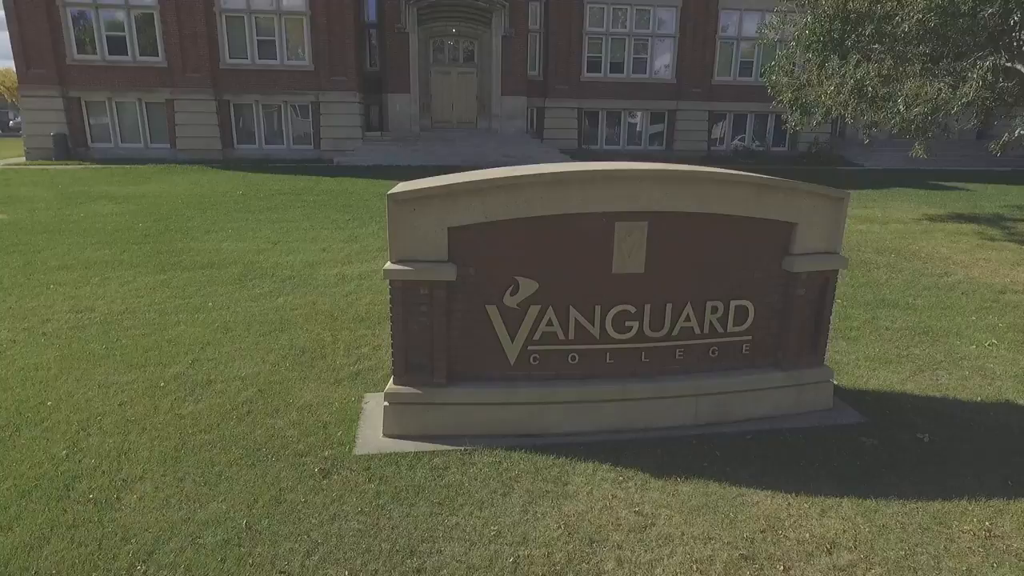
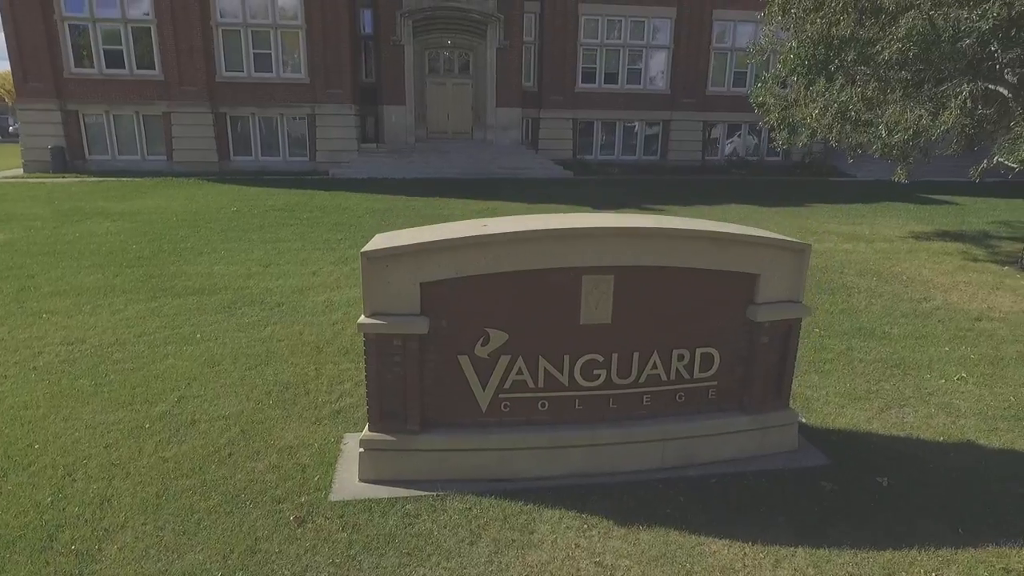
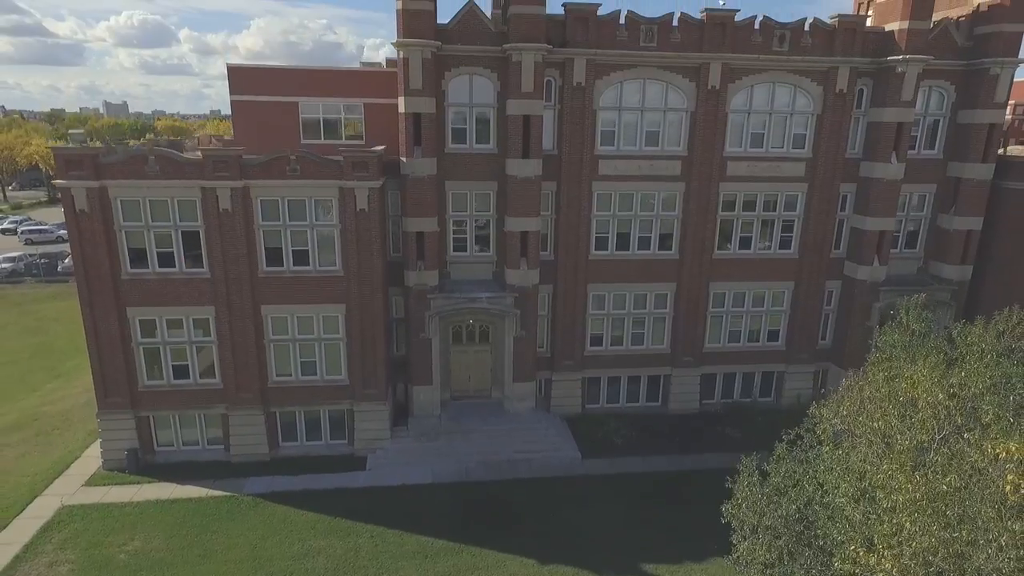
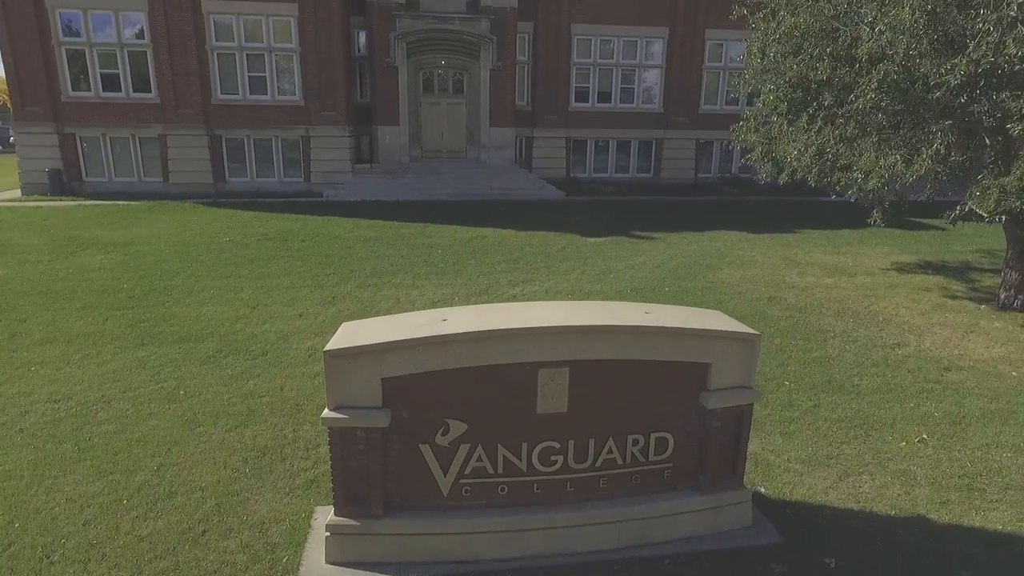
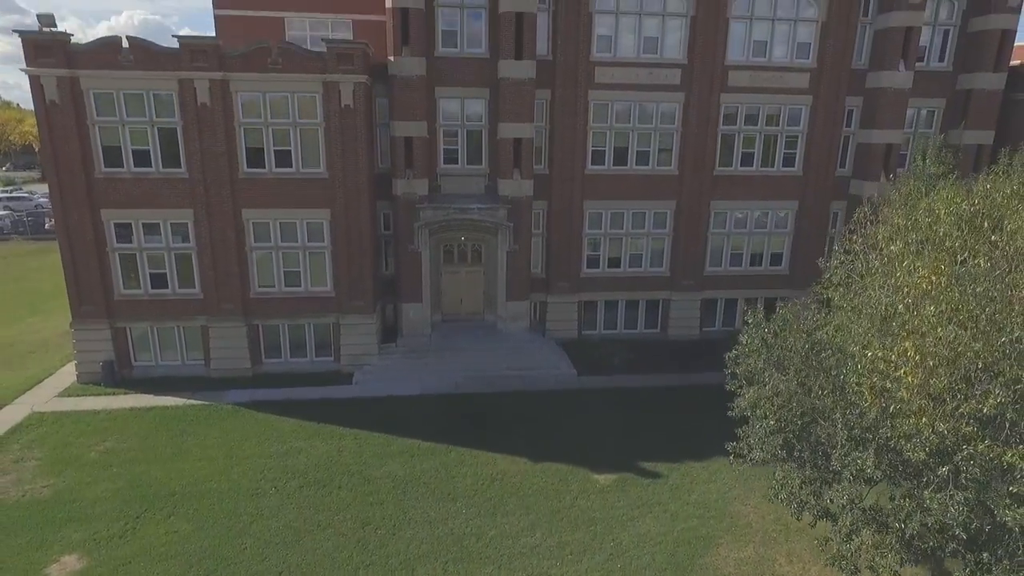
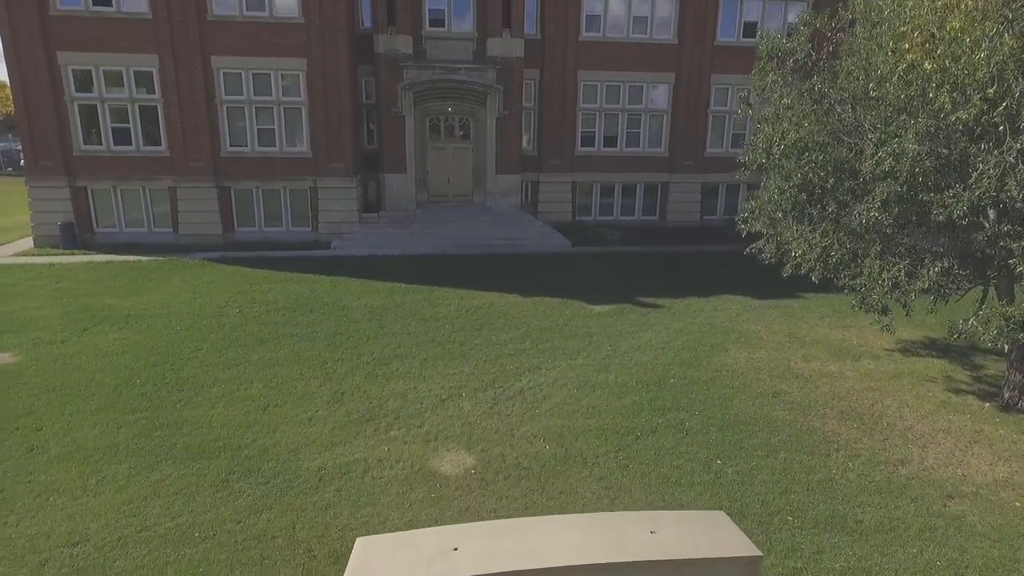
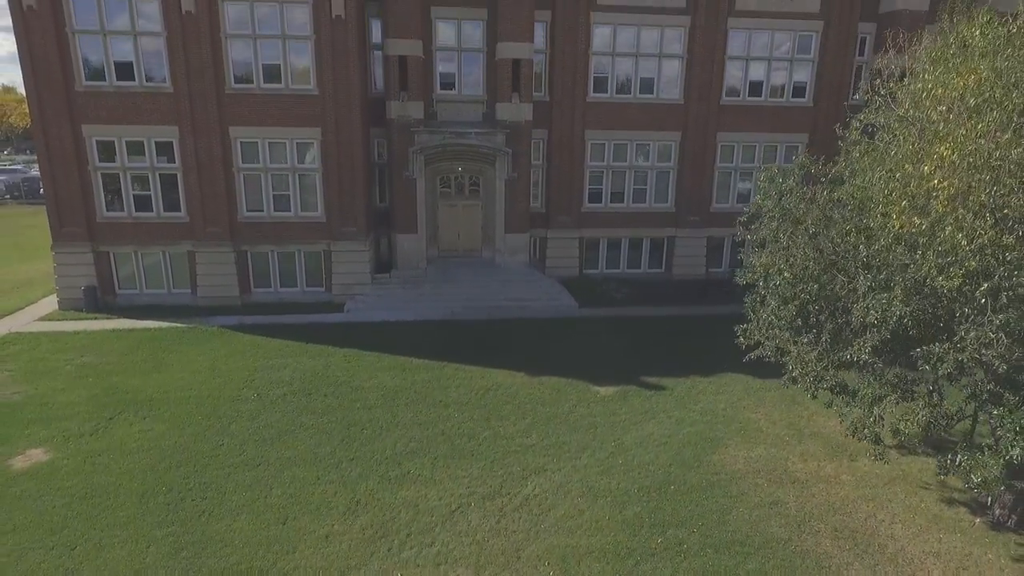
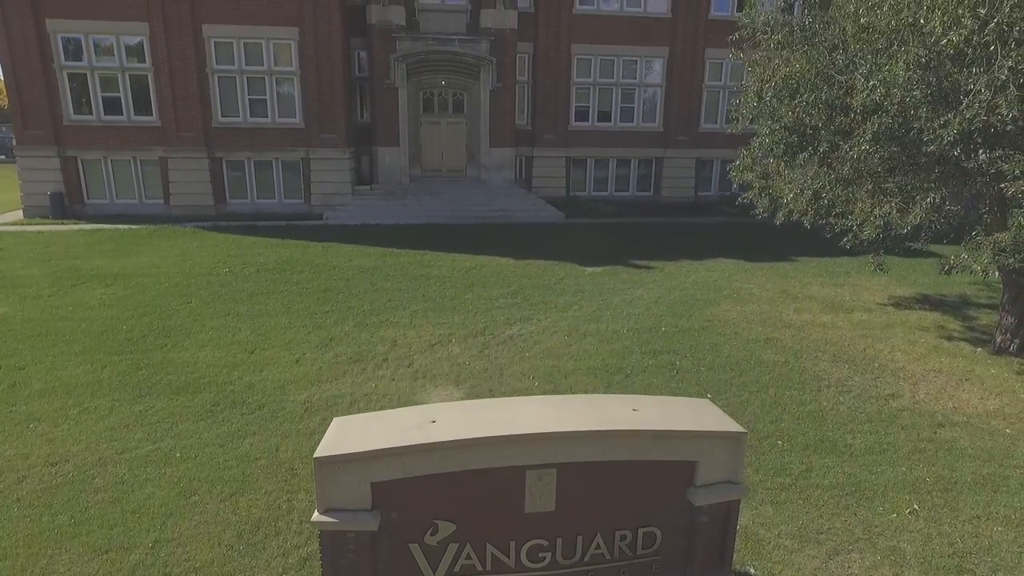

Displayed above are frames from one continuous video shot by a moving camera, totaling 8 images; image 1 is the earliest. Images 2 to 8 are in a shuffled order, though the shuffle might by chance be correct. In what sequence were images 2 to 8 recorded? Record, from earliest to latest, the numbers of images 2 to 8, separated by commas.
2, 4, 8, 6, 7, 5, 3
